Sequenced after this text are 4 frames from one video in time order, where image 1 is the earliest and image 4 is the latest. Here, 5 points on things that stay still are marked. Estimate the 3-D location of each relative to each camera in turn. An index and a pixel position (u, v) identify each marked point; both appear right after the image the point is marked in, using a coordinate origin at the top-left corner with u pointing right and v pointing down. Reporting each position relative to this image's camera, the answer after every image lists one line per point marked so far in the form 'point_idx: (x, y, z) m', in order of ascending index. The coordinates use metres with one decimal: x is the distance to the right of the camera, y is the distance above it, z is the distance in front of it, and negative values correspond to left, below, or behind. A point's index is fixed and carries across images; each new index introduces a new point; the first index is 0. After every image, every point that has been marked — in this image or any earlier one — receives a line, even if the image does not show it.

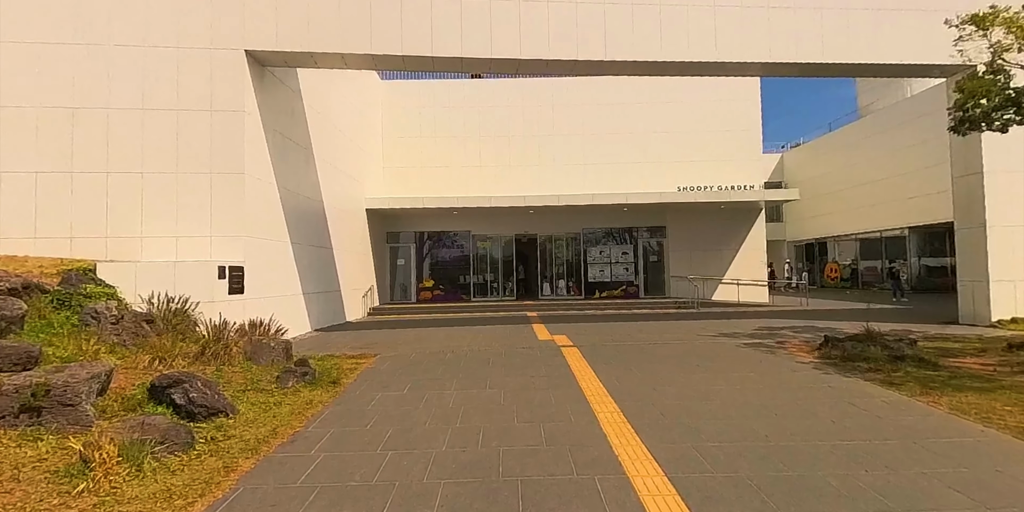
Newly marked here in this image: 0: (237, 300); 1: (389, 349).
0: (-7.1, -1.1, +10.2) m
1: (-3.2, -2.5, +10.4) m
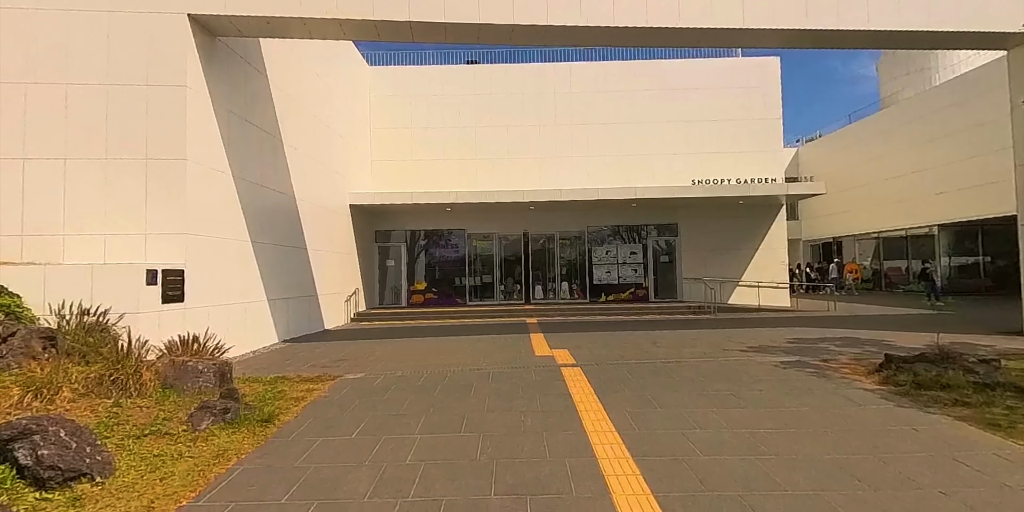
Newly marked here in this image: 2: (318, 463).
0: (-7.3, -1.2, +8.6) m
1: (-3.4, -2.5, +8.8) m
2: (-2.4, -2.5, +4.8) m
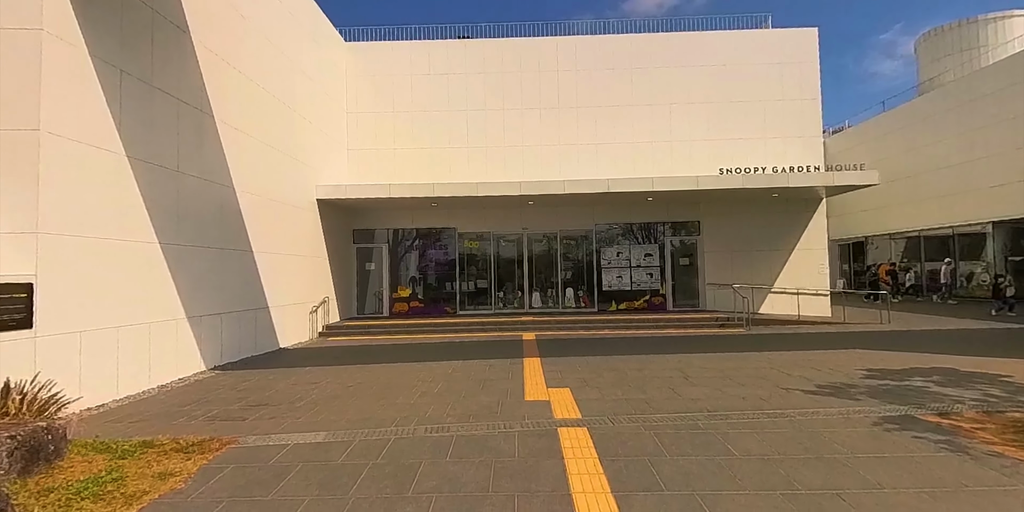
0: (-7.7, -1.3, +6.1) m
1: (-3.8, -2.6, +6.2) m
2: (-2.8, -2.6, +2.2) m
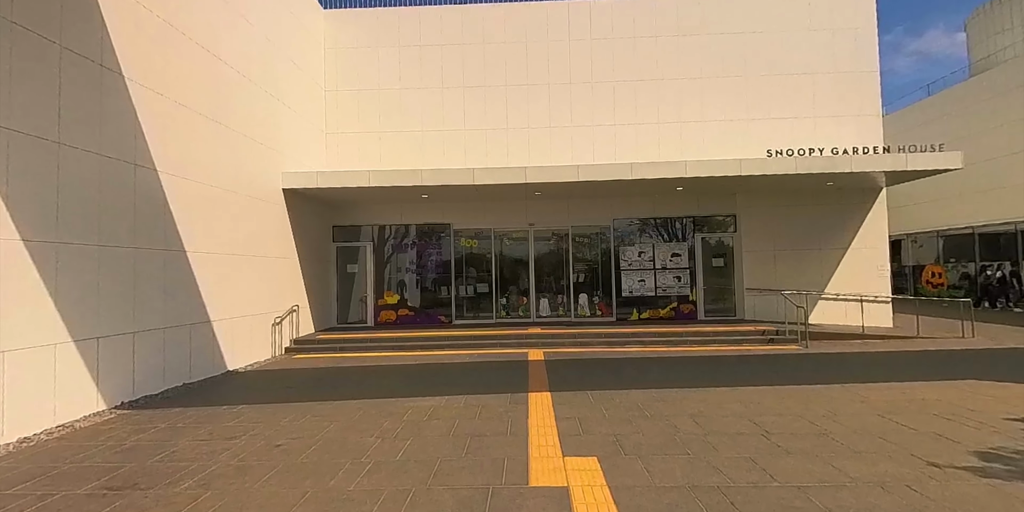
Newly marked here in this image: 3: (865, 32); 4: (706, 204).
0: (-7.7, -1.3, +3.7) m
1: (-3.8, -2.6, +3.8) m
2: (-2.9, -2.7, -0.2) m
3: (+13.4, +8.5, +15.0) m
4: (+7.8, +2.1, +15.6) m
